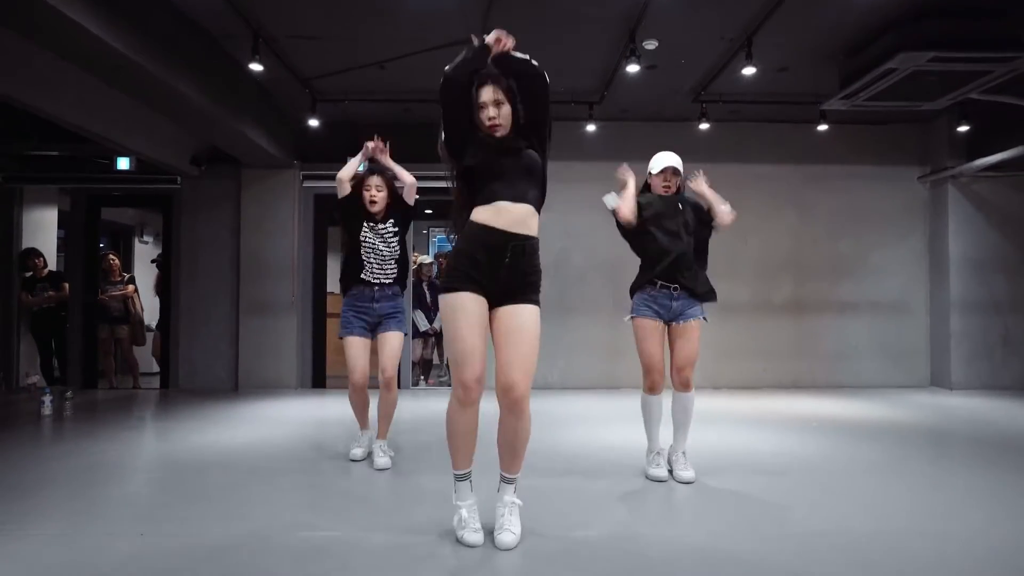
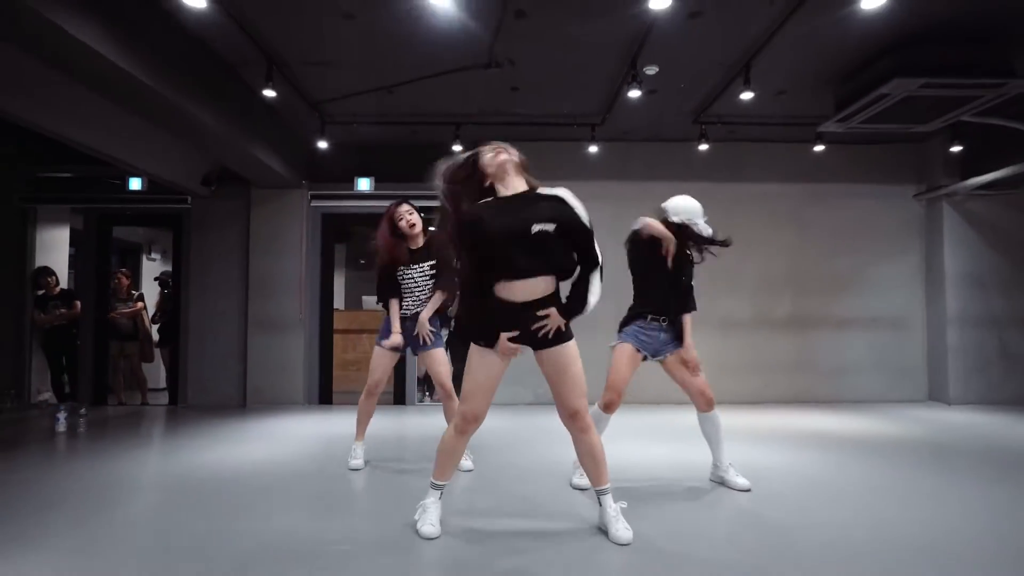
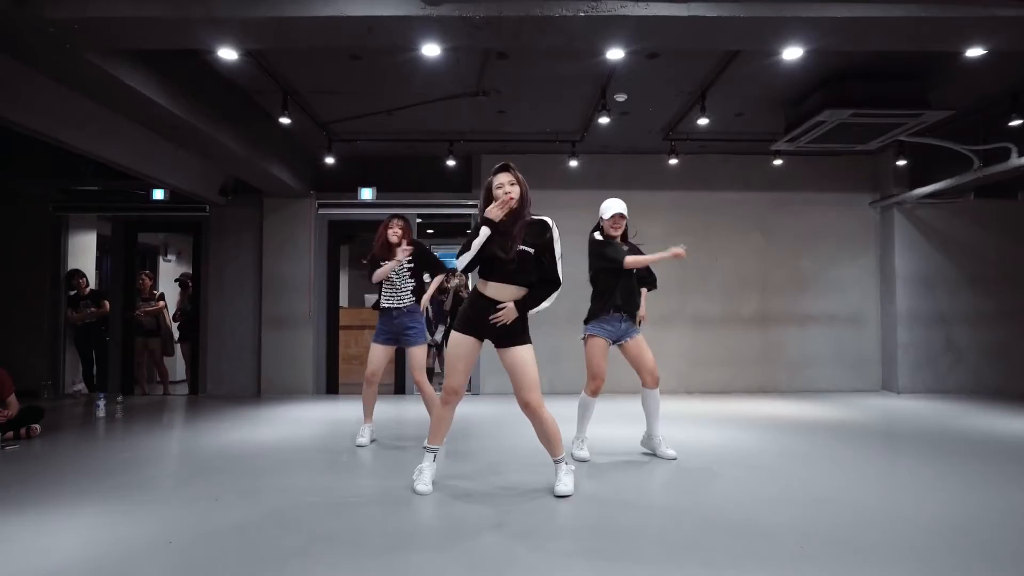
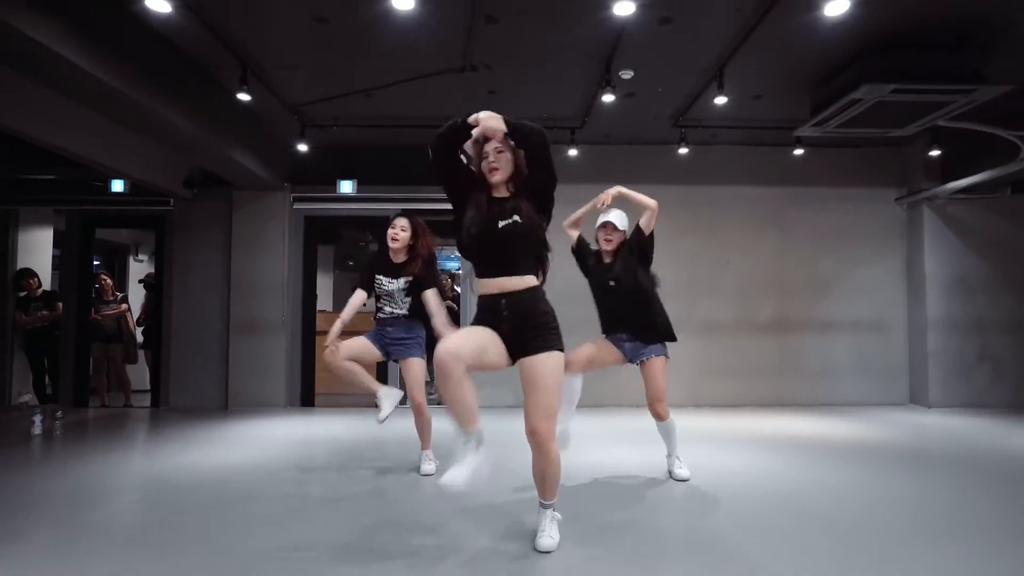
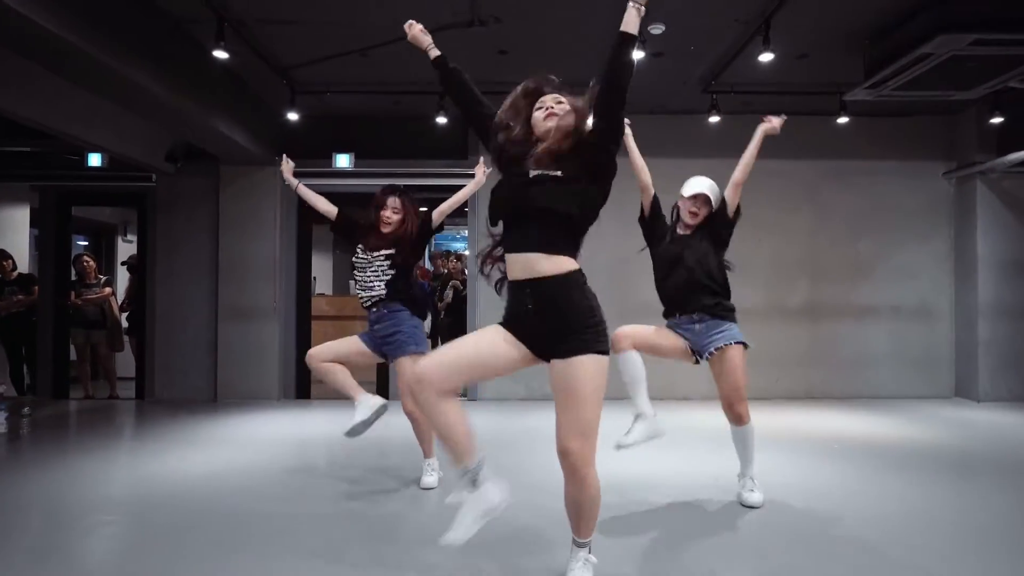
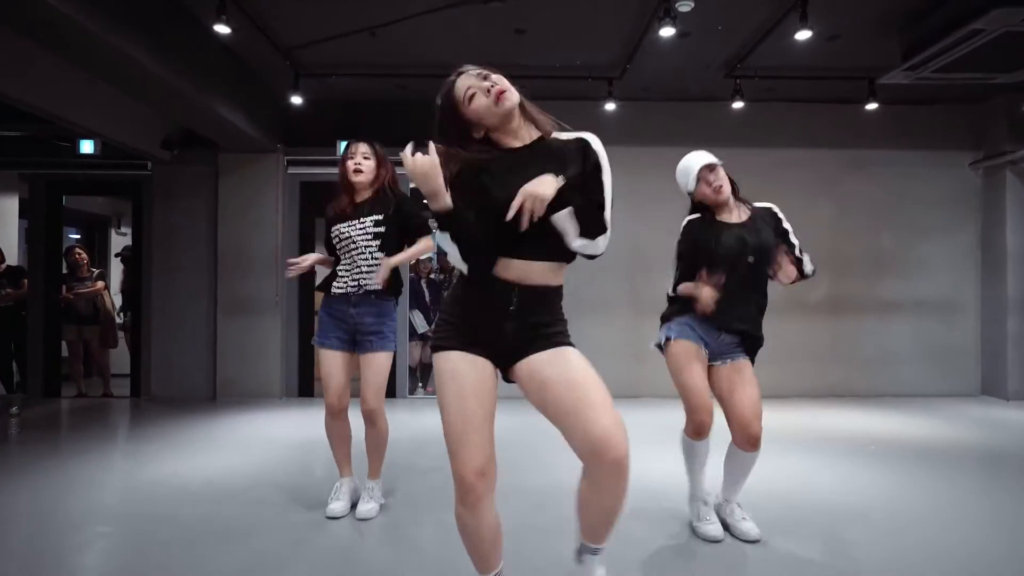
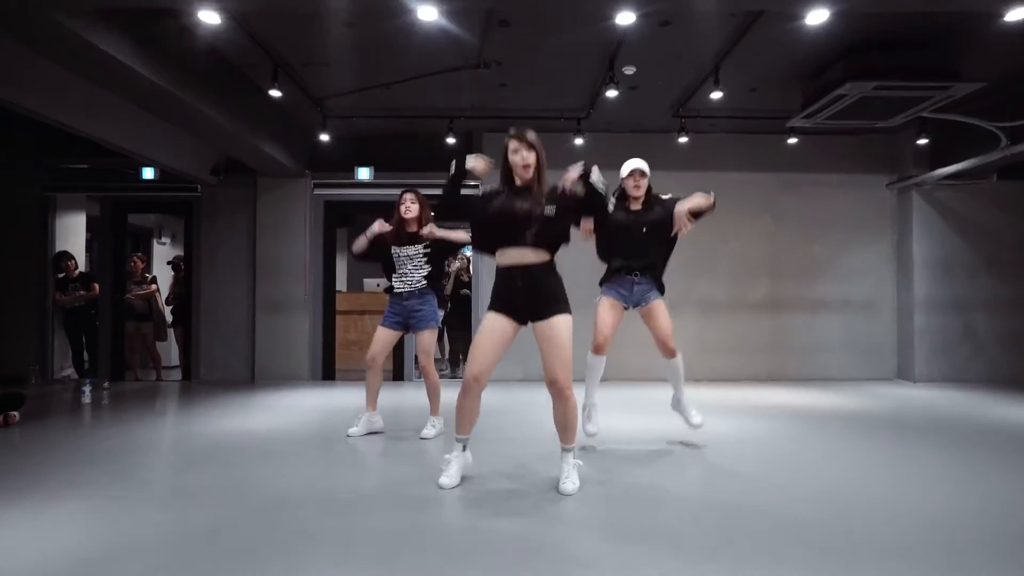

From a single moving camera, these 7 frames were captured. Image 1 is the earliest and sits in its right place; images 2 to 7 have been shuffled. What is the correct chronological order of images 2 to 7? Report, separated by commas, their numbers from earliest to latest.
6, 2, 3, 7, 5, 4
